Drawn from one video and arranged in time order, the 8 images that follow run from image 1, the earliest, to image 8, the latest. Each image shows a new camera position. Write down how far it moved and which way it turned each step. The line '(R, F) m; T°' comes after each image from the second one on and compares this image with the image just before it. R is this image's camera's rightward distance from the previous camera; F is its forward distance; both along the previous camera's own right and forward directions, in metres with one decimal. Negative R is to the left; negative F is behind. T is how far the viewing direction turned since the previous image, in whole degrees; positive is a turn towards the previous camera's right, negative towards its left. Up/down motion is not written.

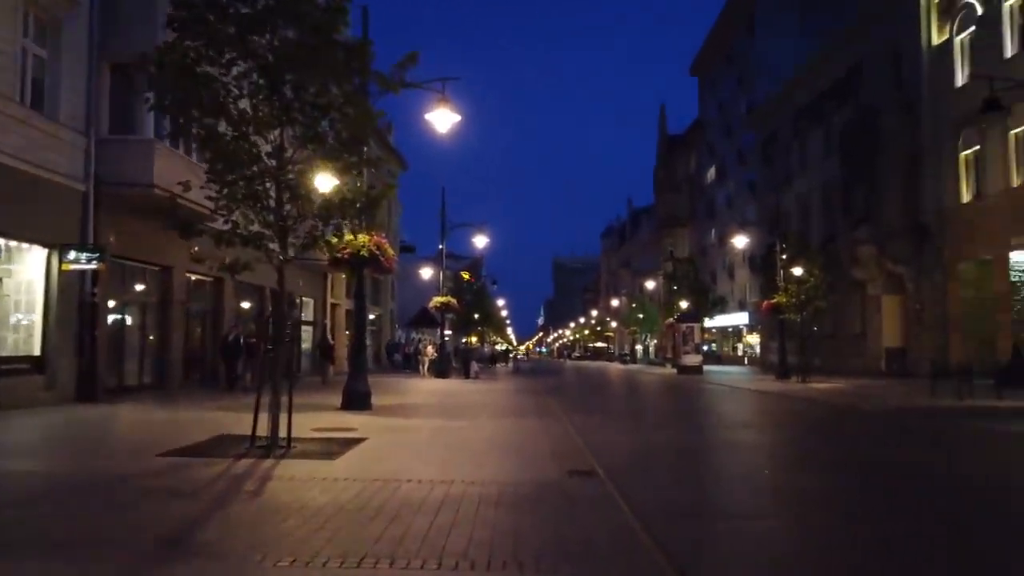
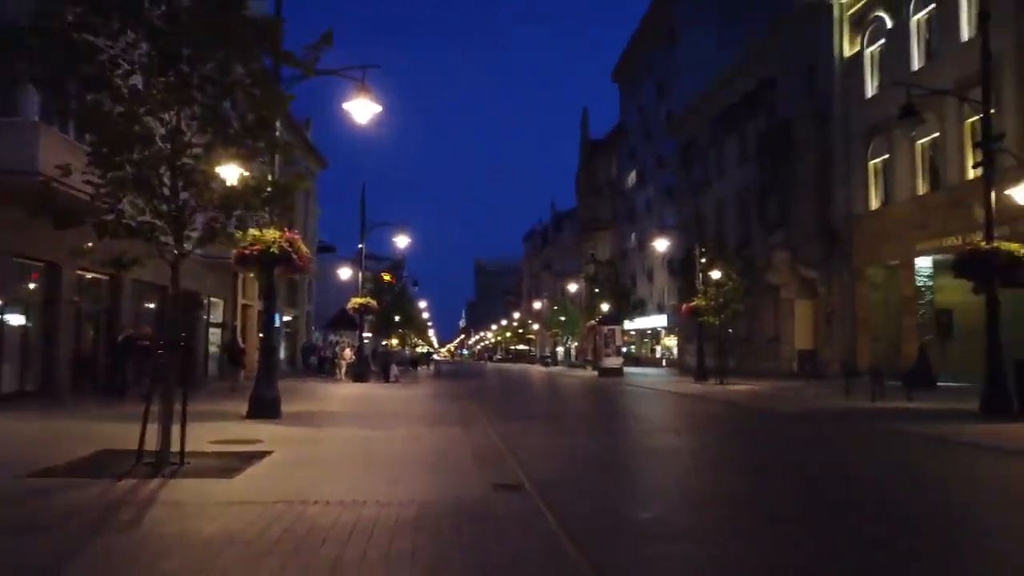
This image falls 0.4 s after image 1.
(0.0, +0.7) m; +6°
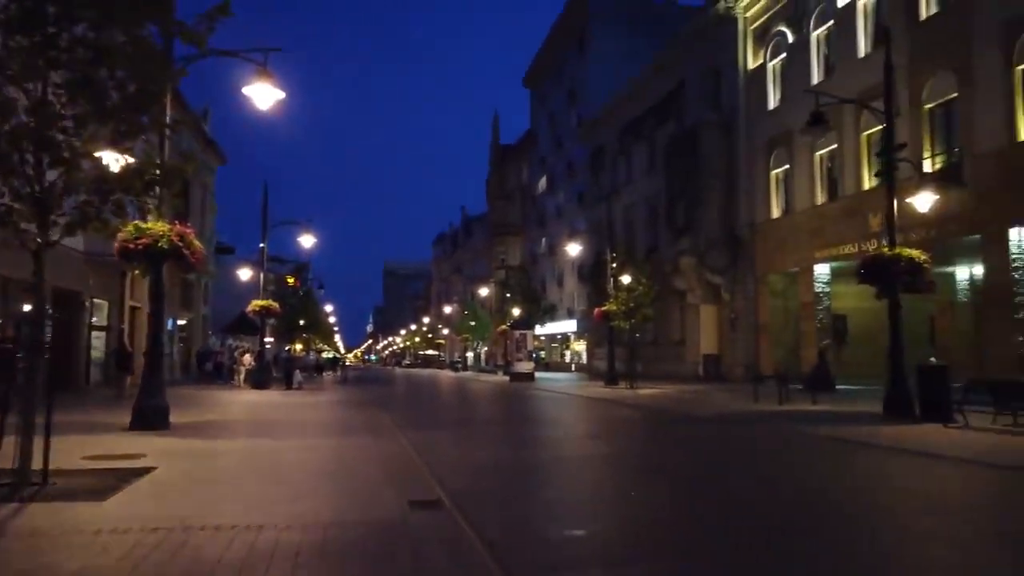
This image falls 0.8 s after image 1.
(-0.1, +0.6) m; +7°
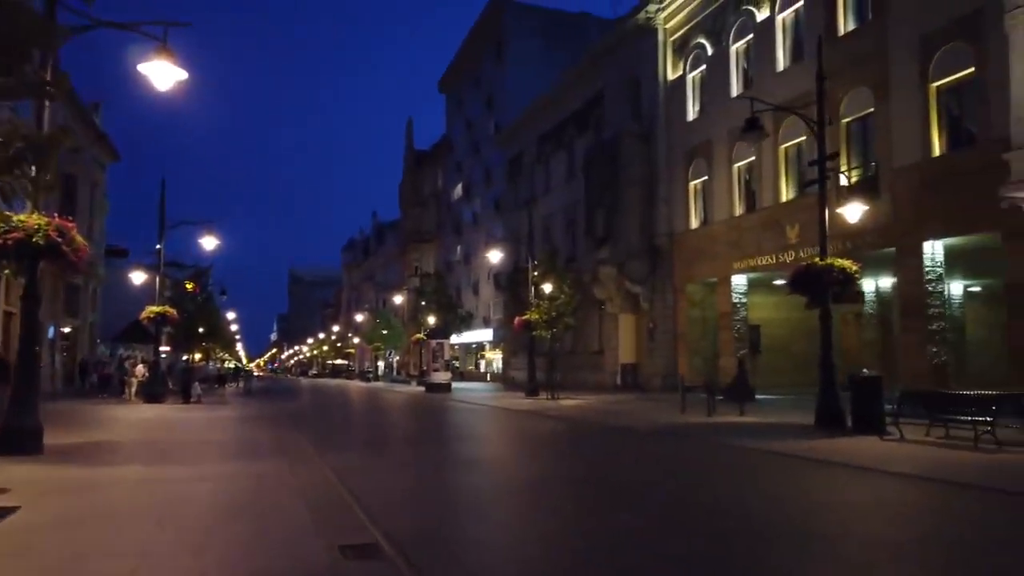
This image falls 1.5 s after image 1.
(-0.3, +1.1) m; +7°
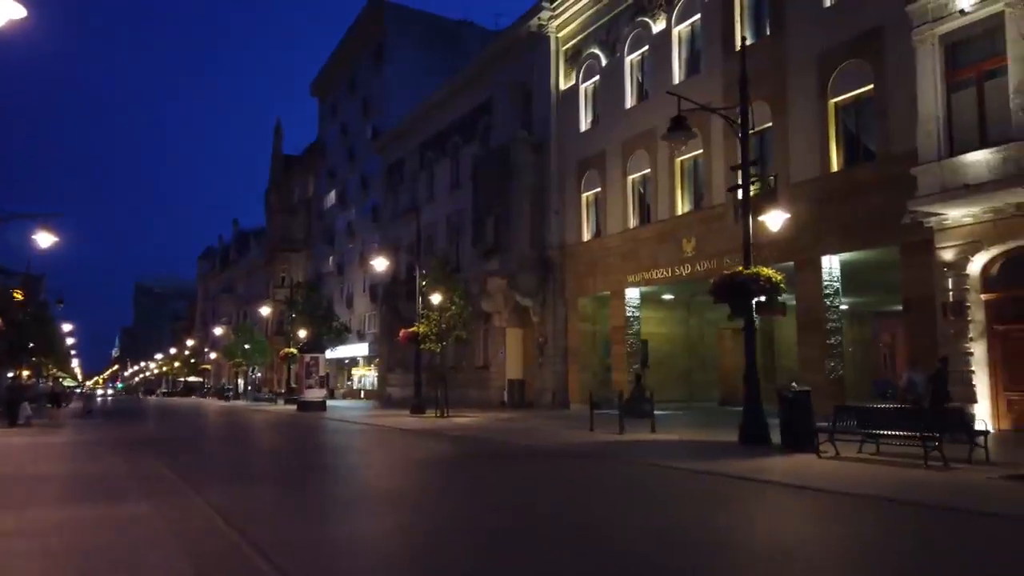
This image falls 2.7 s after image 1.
(-0.8, +1.9) m; +10°
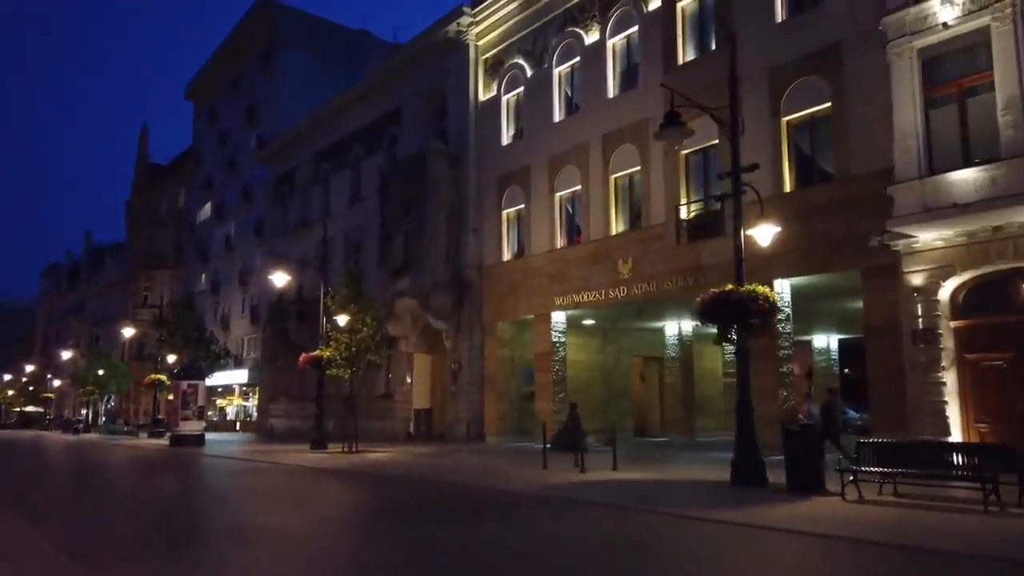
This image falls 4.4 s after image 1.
(-1.7, +2.6) m; +10°
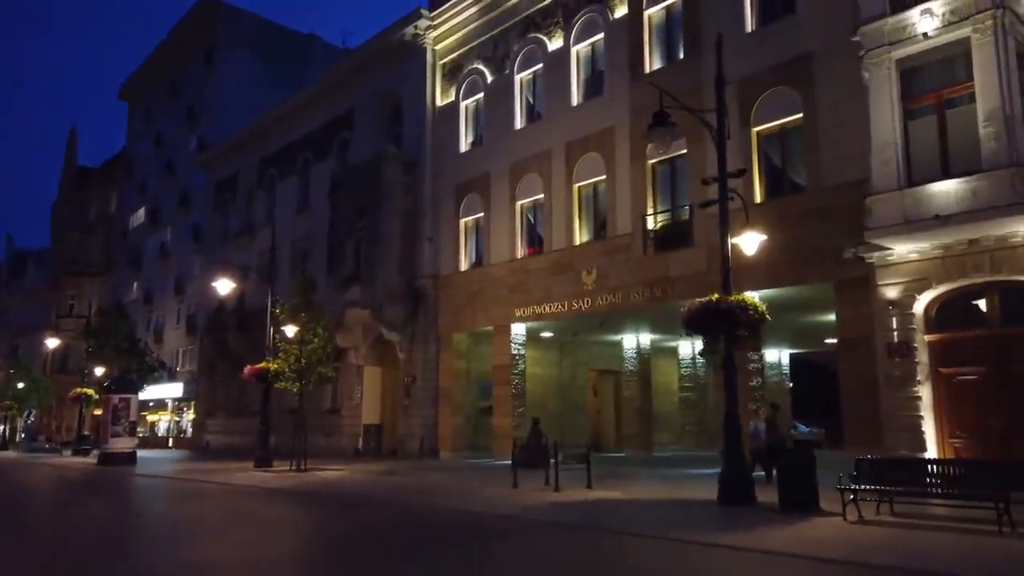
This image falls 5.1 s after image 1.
(-0.7, +1.0) m; +4°
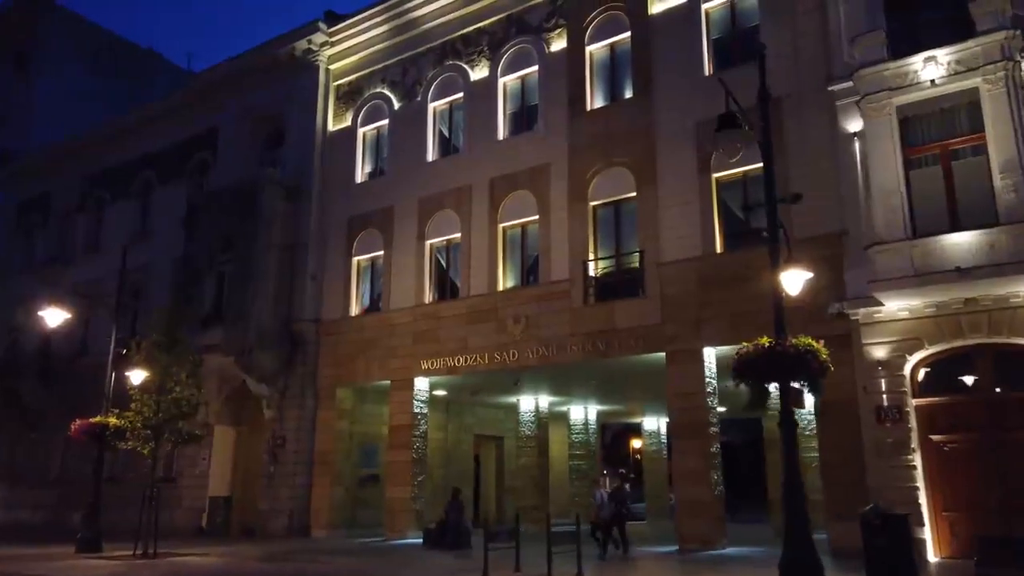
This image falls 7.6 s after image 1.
(-2.9, +3.5) m; +14°
